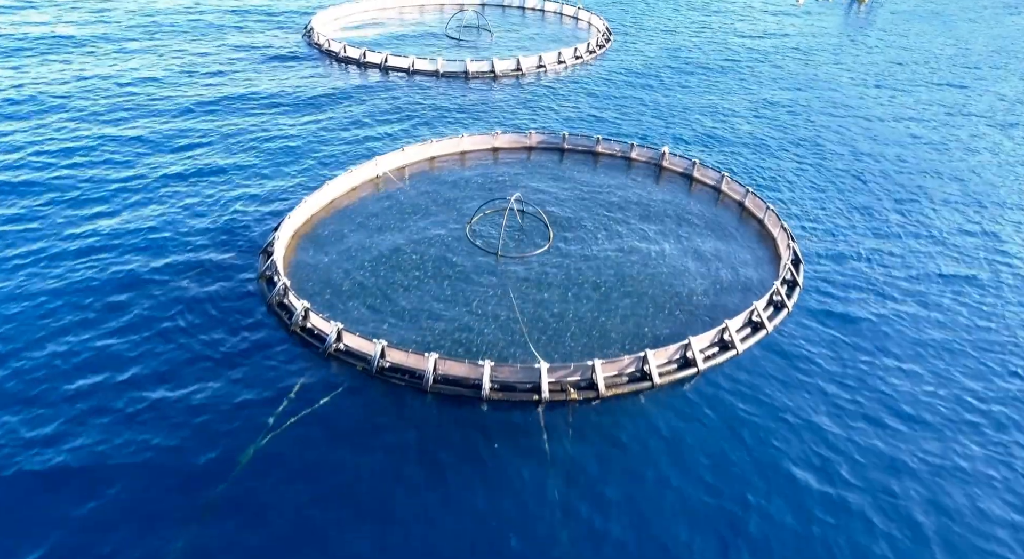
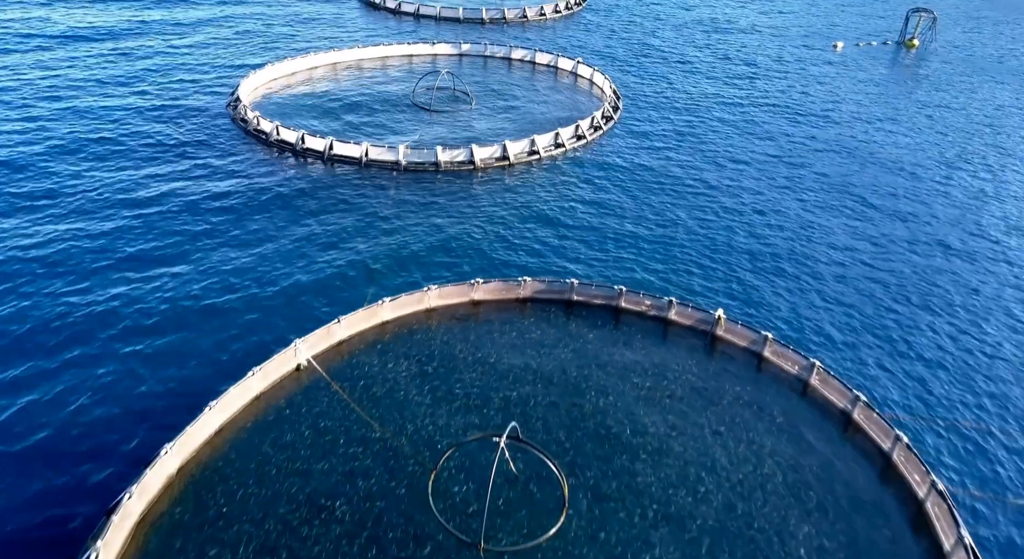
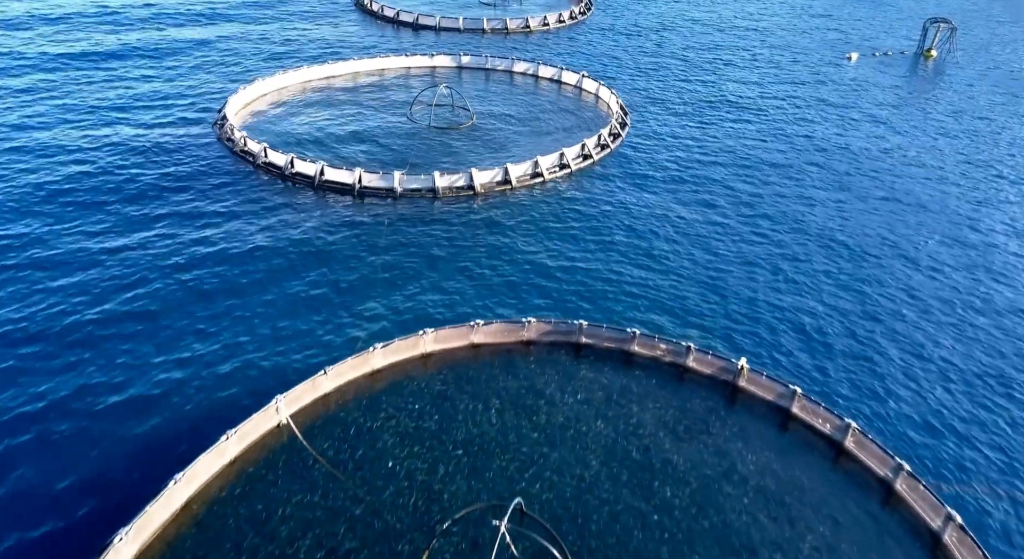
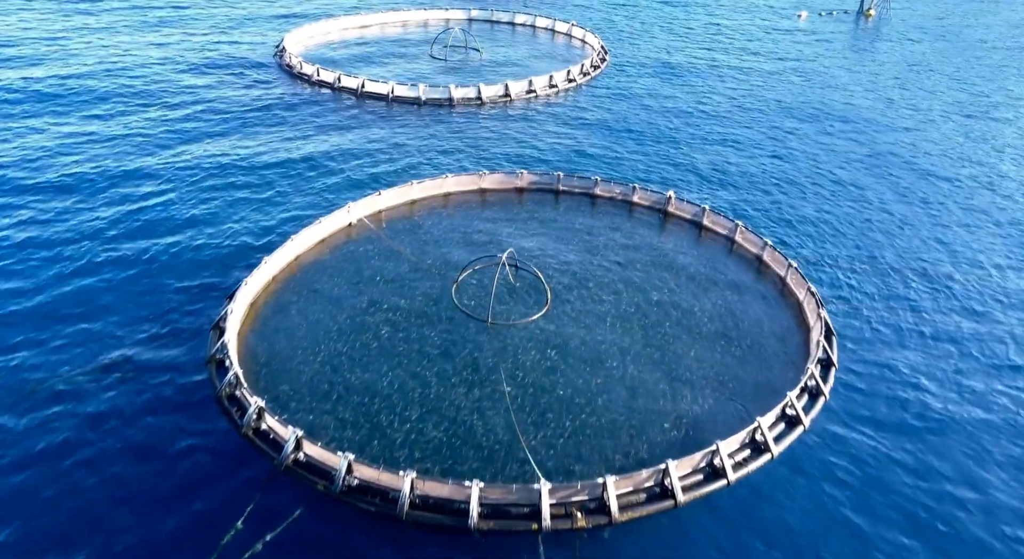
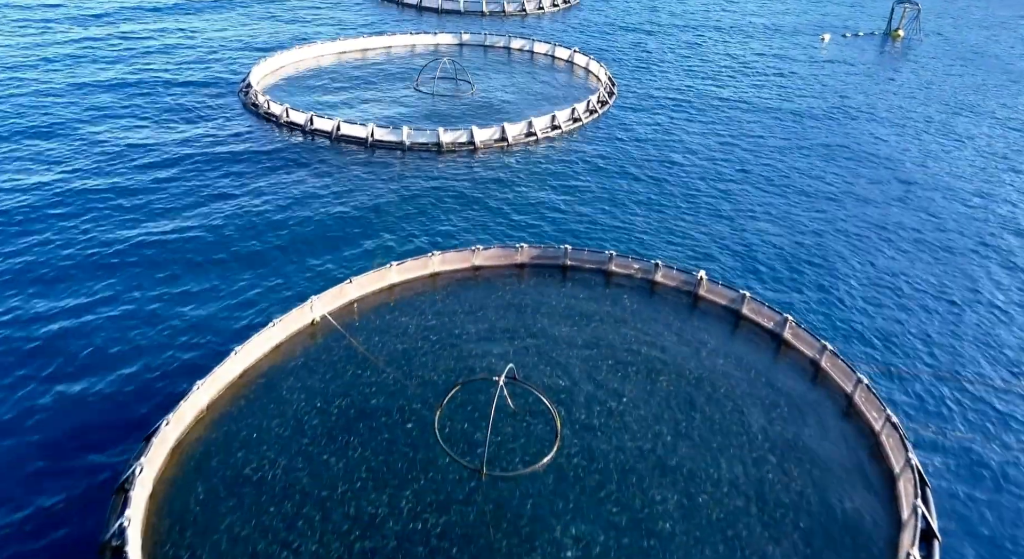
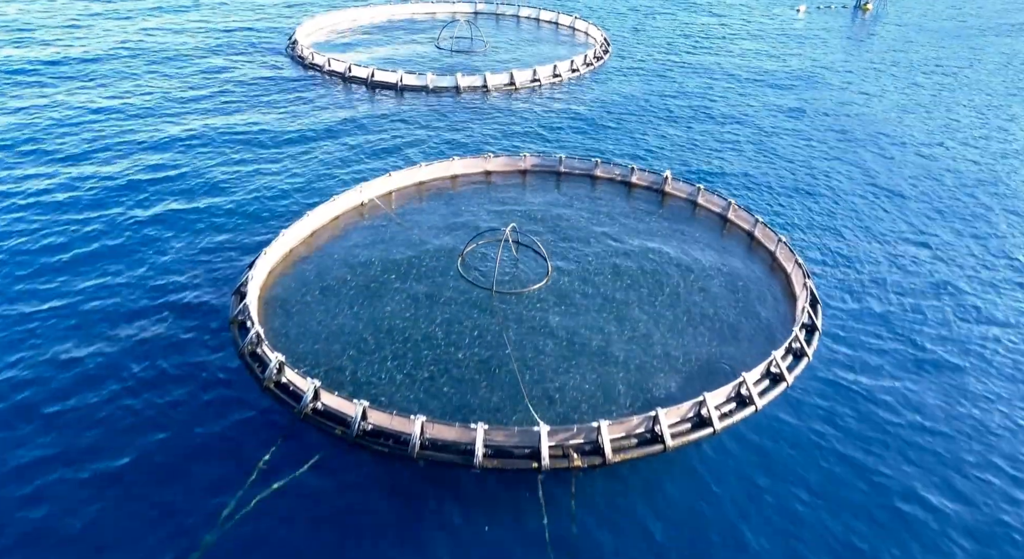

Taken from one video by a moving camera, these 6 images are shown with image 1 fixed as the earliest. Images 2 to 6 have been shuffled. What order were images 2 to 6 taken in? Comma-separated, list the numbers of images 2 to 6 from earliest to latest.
6, 4, 5, 2, 3
